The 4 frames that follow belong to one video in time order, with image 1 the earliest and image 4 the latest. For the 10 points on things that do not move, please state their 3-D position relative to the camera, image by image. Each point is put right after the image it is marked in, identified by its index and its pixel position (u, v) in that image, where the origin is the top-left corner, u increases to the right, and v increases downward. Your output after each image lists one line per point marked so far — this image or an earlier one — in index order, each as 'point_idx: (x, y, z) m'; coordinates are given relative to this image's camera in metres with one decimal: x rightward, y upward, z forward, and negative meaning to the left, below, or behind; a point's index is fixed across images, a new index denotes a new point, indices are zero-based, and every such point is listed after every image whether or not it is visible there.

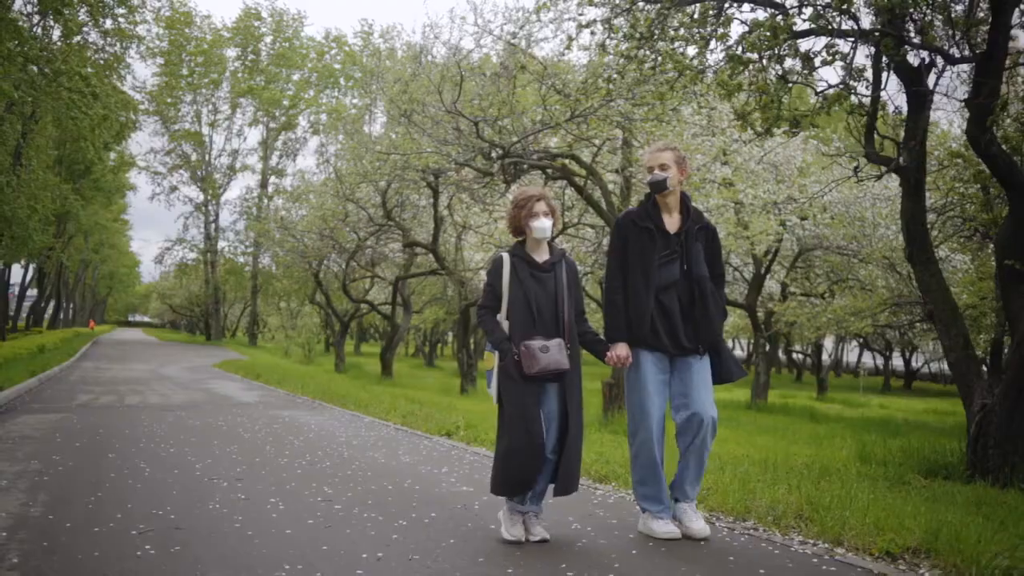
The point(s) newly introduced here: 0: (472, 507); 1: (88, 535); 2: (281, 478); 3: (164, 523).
0: (-0.3, -1.9, +8.5) m
1: (-2.9, -1.7, +6.9) m
2: (-2.2, -1.8, +9.5) m
3: (-2.6, -1.7, +7.3) m
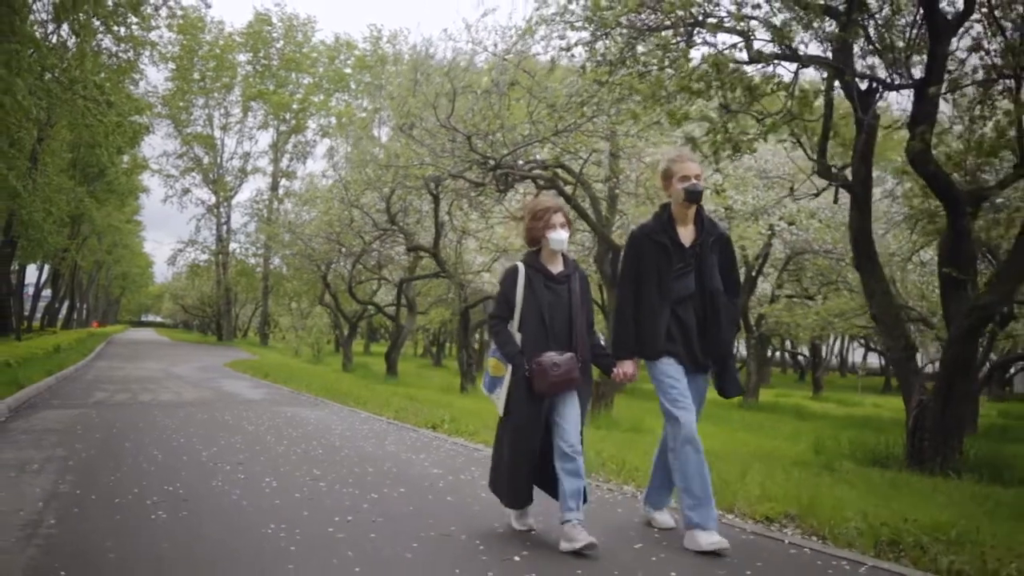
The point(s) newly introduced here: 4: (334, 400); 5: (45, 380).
0: (-0.7, -2.0, +9.9) m
1: (-3.4, -1.8, +8.4) m
2: (-2.6, -1.9, +11.0) m
3: (-3.0, -1.8, +8.8) m
4: (-3.4, -2.2, +19.5) m
5: (-9.3, -1.8, +20.0) m
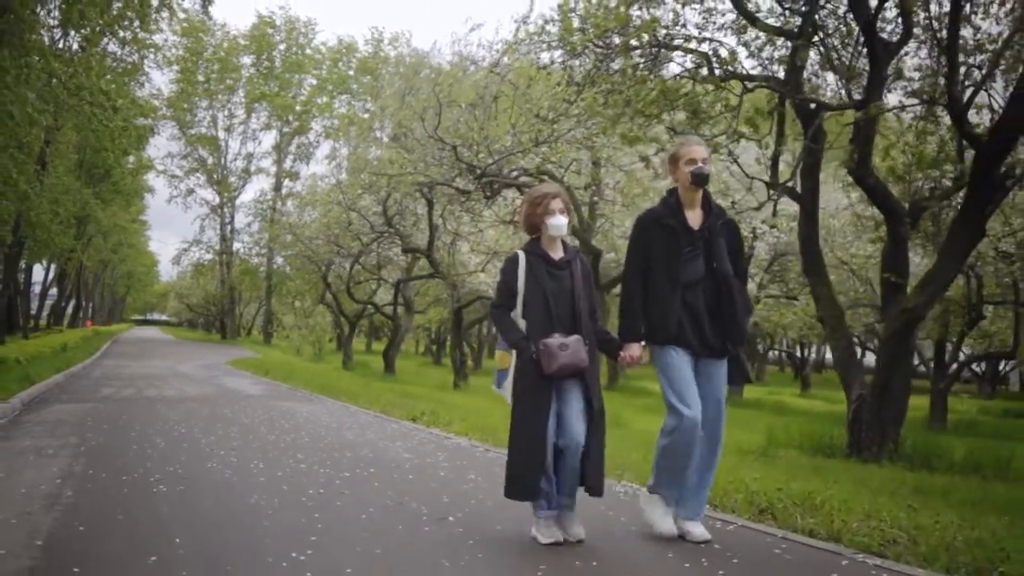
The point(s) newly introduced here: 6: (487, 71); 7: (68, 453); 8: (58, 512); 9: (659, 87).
0: (-1.2, -2.0, +11.3) m
1: (-3.9, -1.9, +9.9) m
2: (-3.1, -2.0, +12.4) m
3: (-3.5, -1.9, +10.3) m
4: (-3.9, -2.3, +21.0) m
5: (-9.8, -1.9, +21.4) m
6: (-0.4, +3.8, +17.3) m
7: (-5.2, -1.9, +11.6) m
8: (-3.7, -1.8, +8.2) m
9: (+1.6, +2.0, +9.9) m
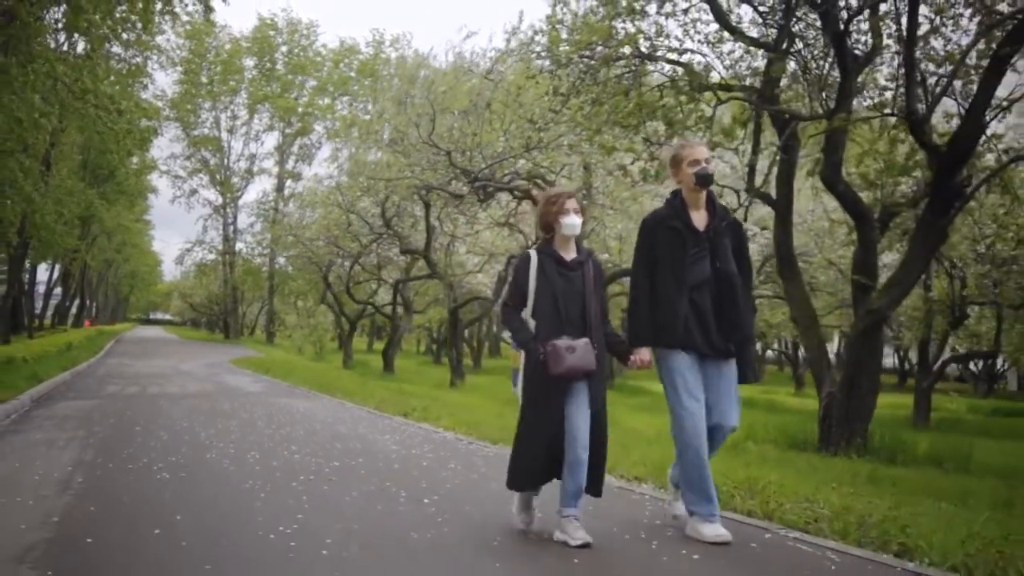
0: (-1.5, -2.1, +12.2) m
1: (-4.1, -1.9, +10.7) m
2: (-3.3, -2.0, +13.3) m
3: (-3.7, -1.9, +11.1) m
4: (-4.1, -2.3, +21.8) m
5: (-10.0, -1.9, +22.3) m
6: (-0.6, +3.8, +18.1) m
7: (-5.4, -2.0, +12.5) m
8: (-4.0, -1.9, +9.1) m
9: (+1.3, +2.0, +10.8) m
